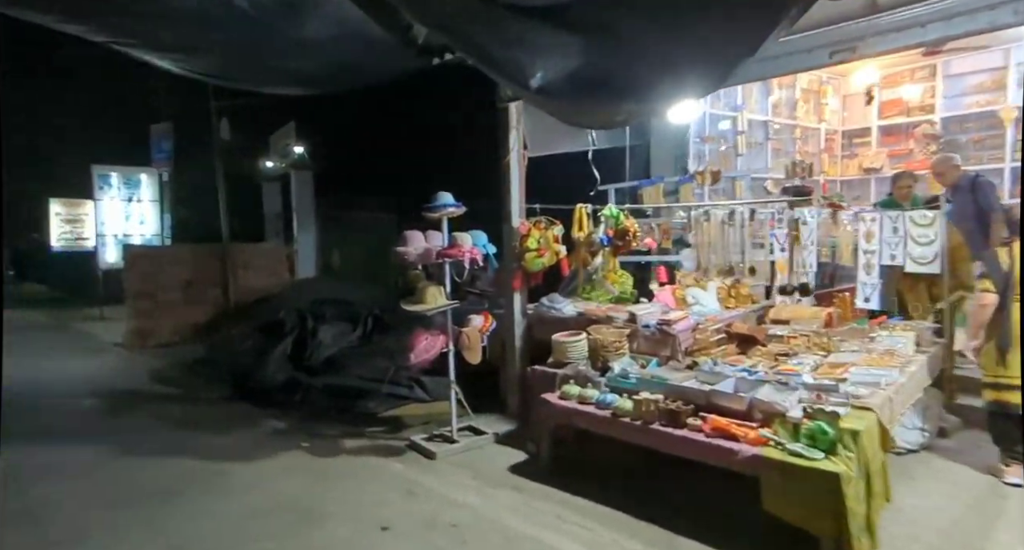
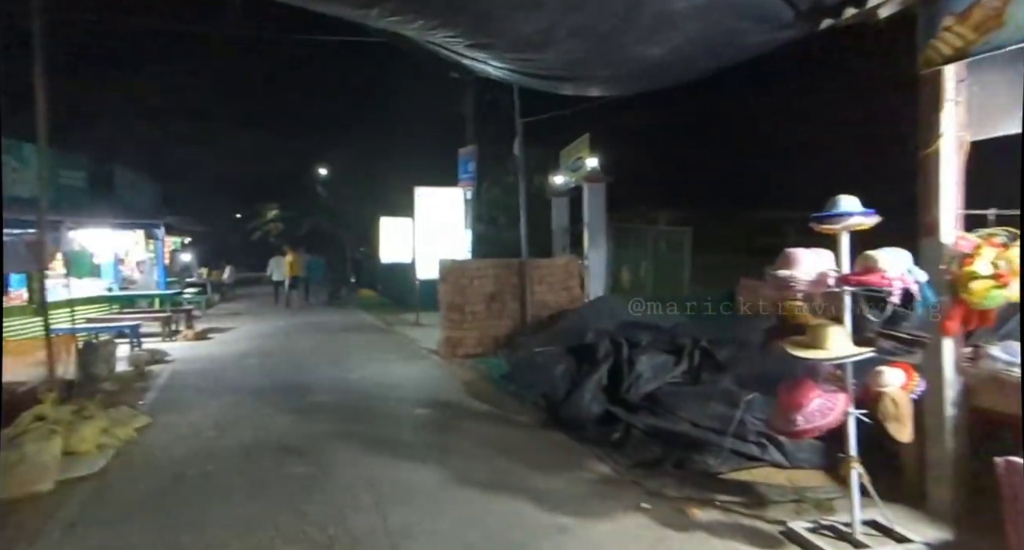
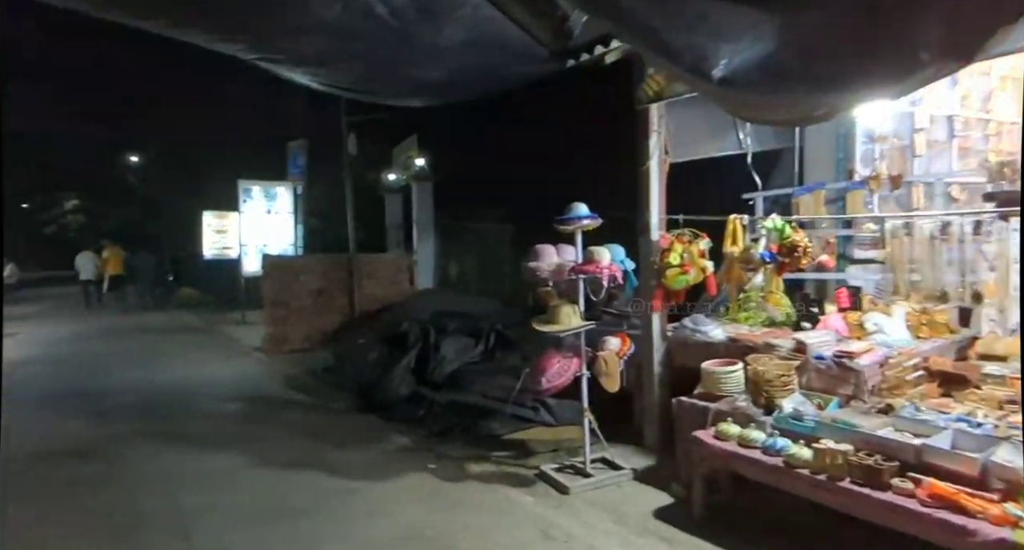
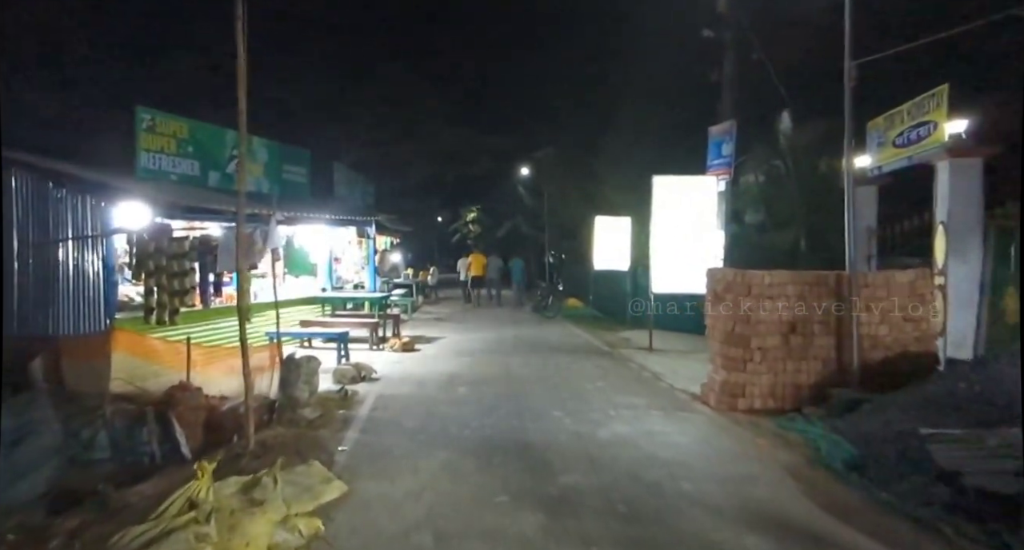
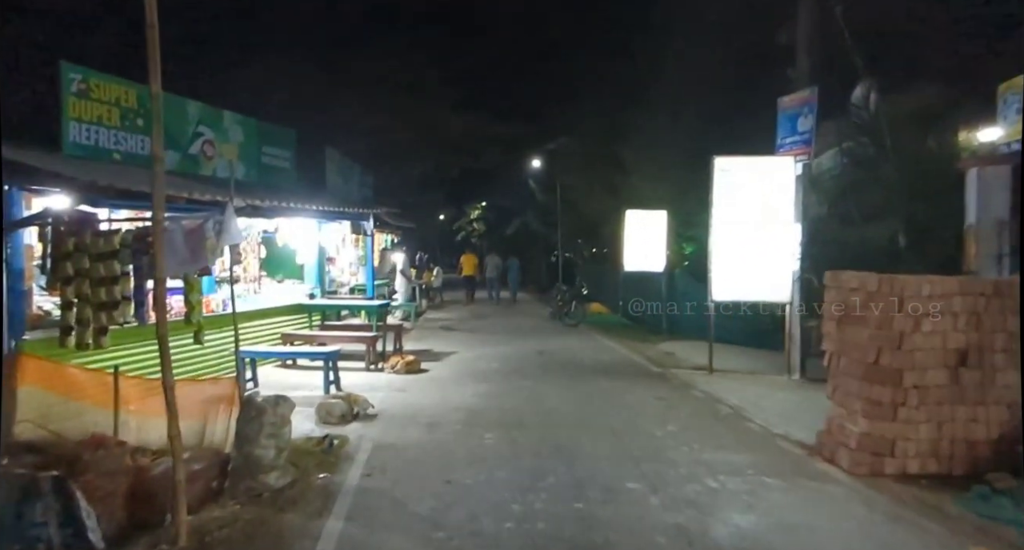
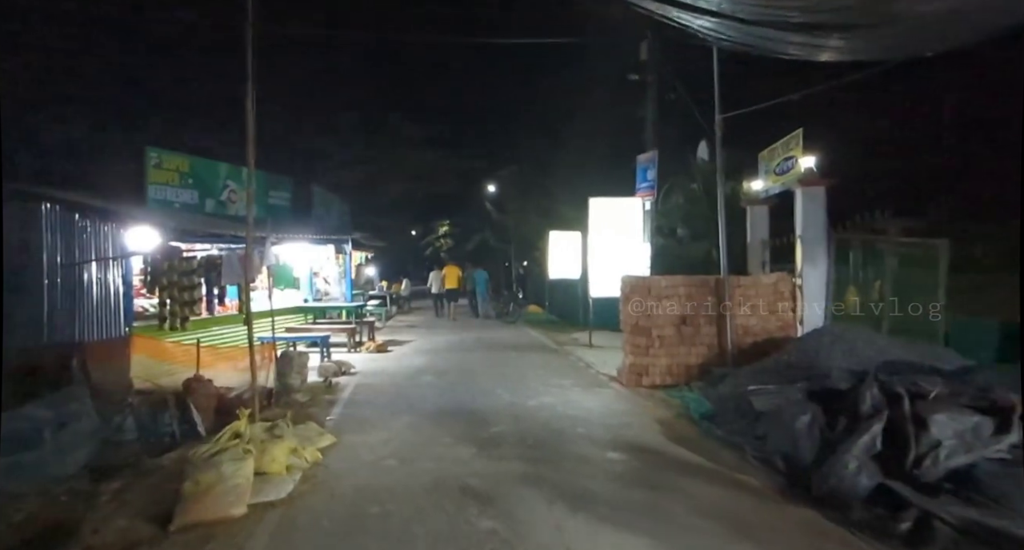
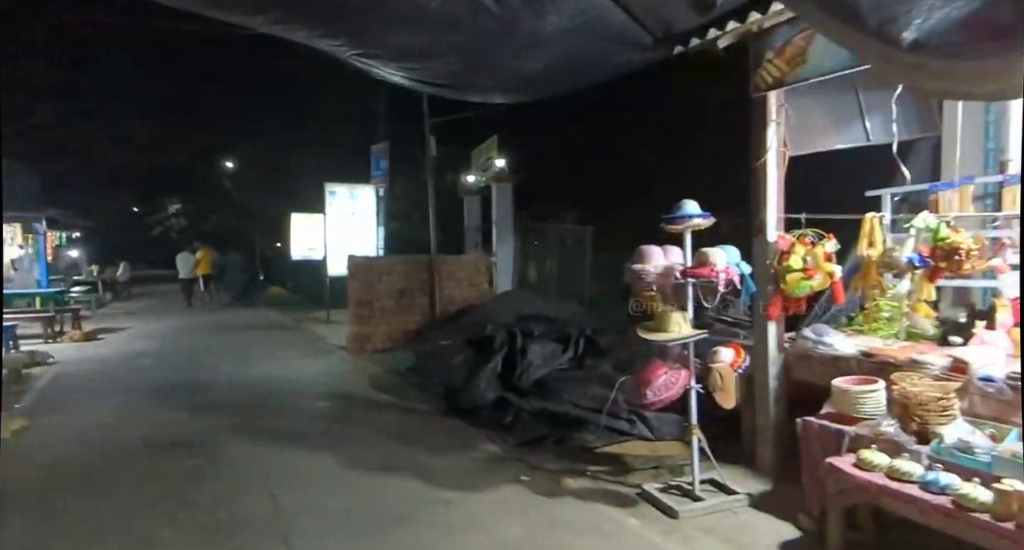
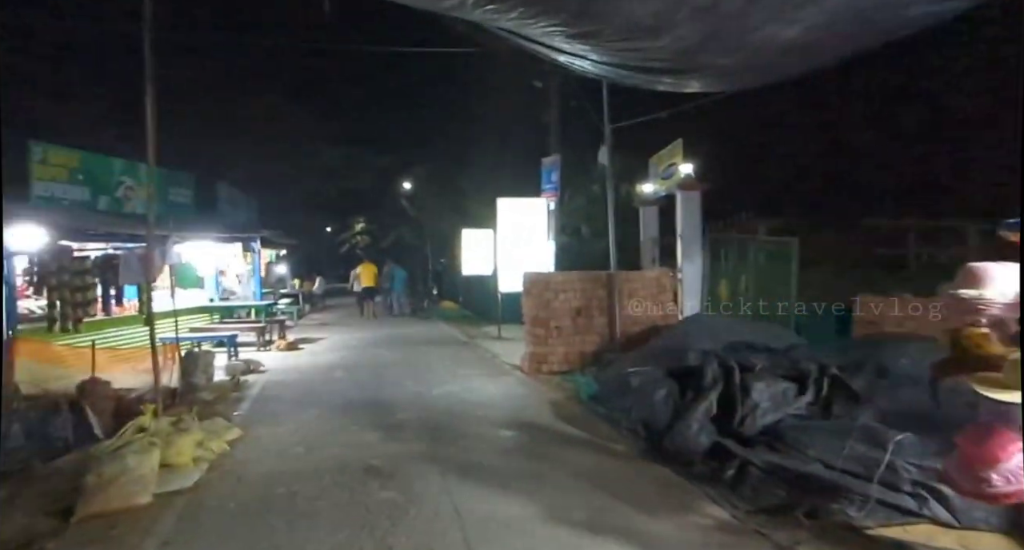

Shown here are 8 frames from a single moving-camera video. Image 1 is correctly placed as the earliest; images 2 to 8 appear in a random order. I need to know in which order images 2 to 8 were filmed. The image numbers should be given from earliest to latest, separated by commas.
3, 7, 2, 8, 6, 4, 5
